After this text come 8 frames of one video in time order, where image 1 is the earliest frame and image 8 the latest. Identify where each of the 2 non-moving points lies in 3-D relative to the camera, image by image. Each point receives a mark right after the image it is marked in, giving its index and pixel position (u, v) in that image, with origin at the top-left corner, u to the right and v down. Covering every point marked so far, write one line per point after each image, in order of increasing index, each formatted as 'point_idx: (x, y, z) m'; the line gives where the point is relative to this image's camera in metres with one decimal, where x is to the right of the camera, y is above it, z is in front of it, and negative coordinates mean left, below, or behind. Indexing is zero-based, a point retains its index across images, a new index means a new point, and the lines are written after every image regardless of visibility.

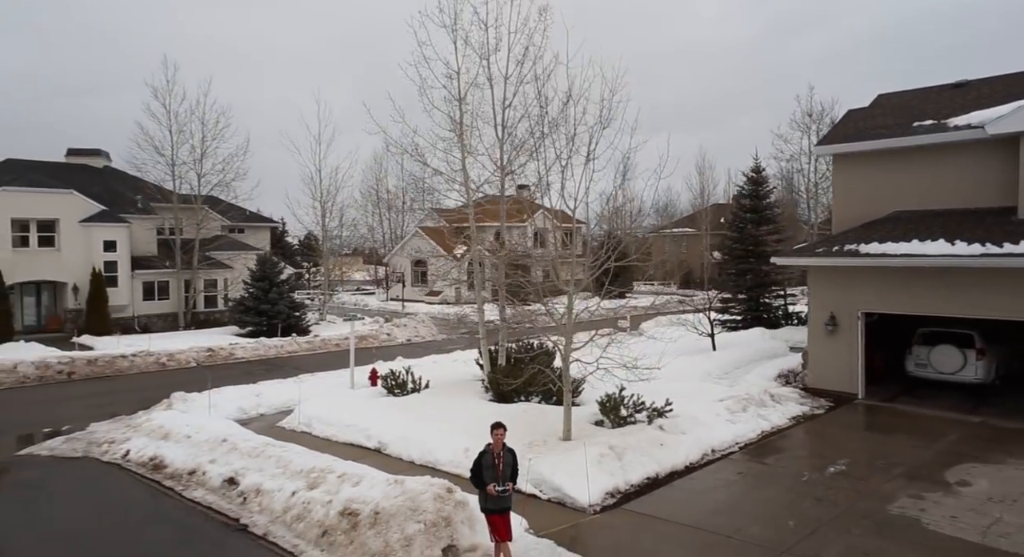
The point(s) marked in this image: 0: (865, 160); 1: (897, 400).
0: (+6.7, +2.2, +12.1) m
1: (+6.8, -2.1, +11.3) m
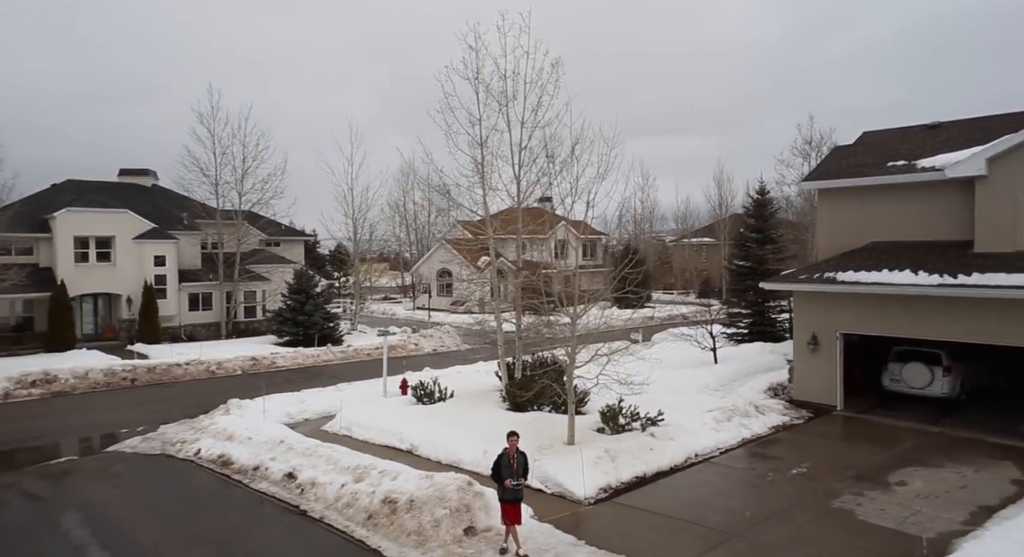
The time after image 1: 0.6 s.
0: (+7.0, +1.8, +13.4) m
1: (+7.1, -2.6, +12.6) m
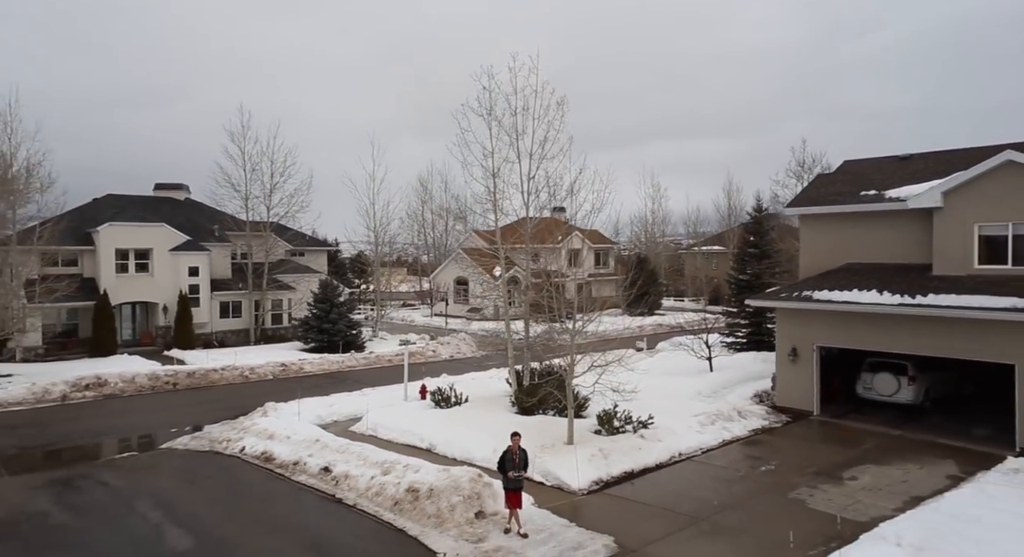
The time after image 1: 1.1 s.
0: (+7.2, +1.4, +14.8) m
1: (+7.2, -3.0, +13.9) m
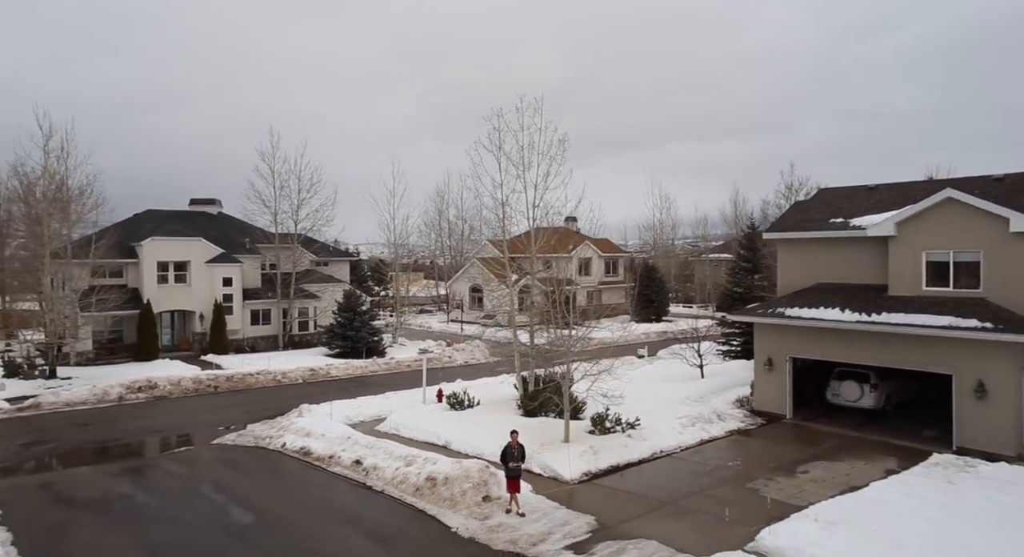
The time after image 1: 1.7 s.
0: (+7.4, +0.9, +16.5) m
1: (+7.4, -3.4, +15.6) m
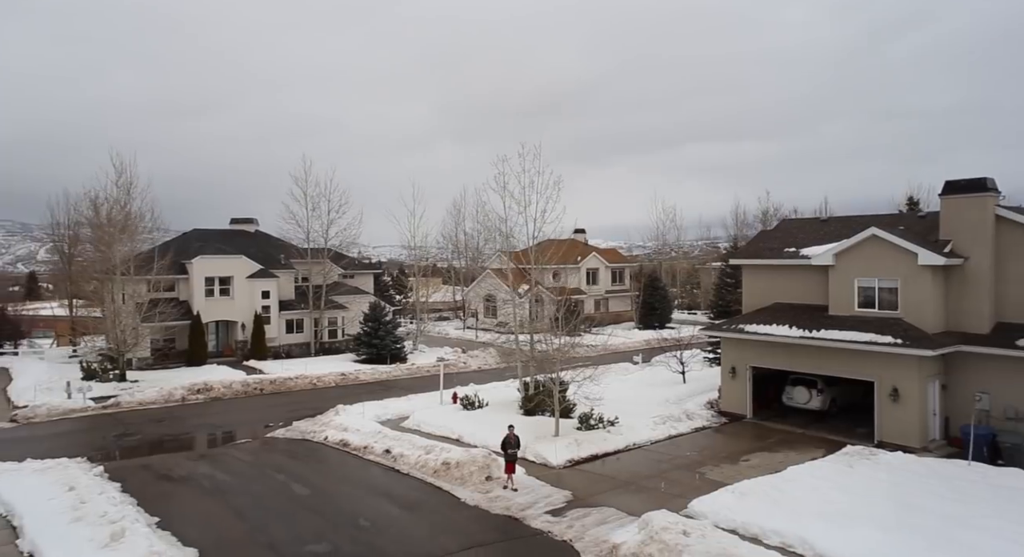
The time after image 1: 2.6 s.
0: (+7.4, +0.3, +19.3) m
1: (+7.4, -4.0, +18.5) m
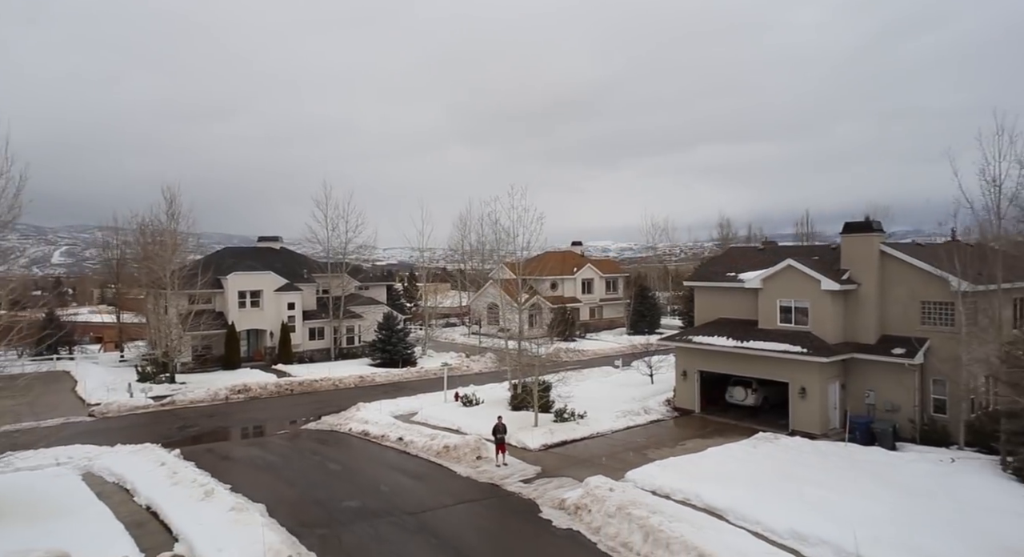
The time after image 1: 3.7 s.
0: (+7.1, -0.4, +23.3) m
1: (+7.1, -4.7, +22.5) m
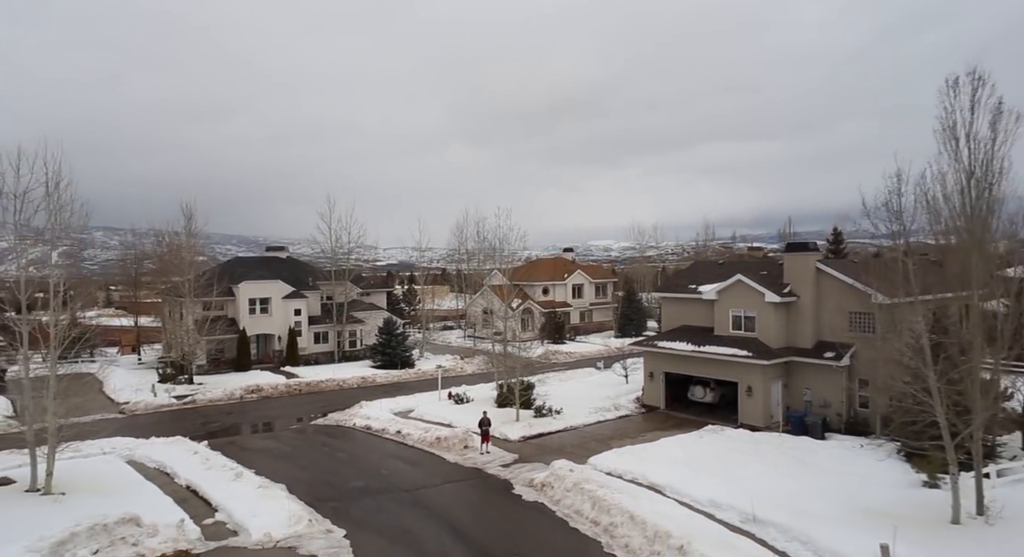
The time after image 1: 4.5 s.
0: (+6.5, -0.9, +26.2) m
1: (+6.5, -5.2, +25.3) m
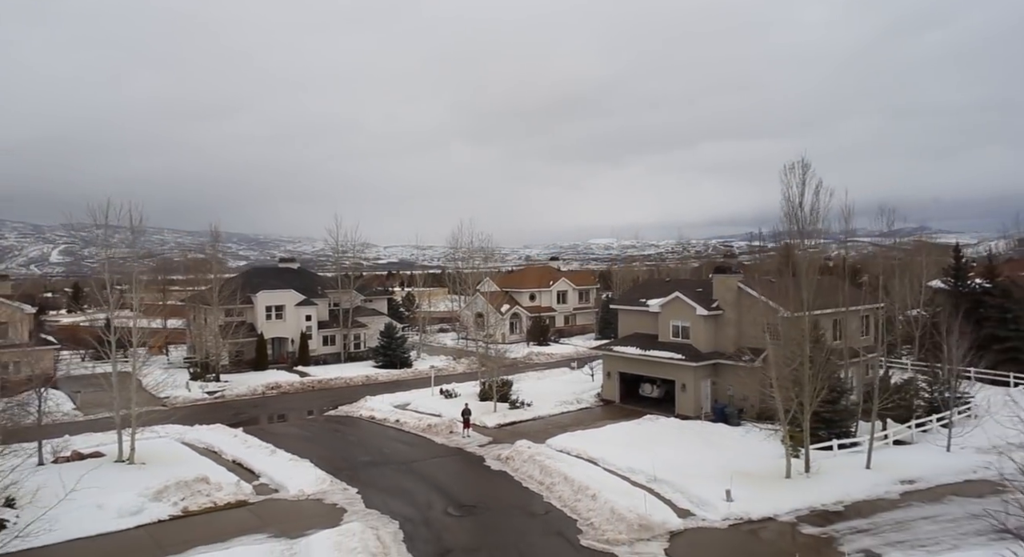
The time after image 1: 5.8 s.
0: (+5.6, -1.6, +31.3) m
1: (+5.6, -5.9, +30.4) m
